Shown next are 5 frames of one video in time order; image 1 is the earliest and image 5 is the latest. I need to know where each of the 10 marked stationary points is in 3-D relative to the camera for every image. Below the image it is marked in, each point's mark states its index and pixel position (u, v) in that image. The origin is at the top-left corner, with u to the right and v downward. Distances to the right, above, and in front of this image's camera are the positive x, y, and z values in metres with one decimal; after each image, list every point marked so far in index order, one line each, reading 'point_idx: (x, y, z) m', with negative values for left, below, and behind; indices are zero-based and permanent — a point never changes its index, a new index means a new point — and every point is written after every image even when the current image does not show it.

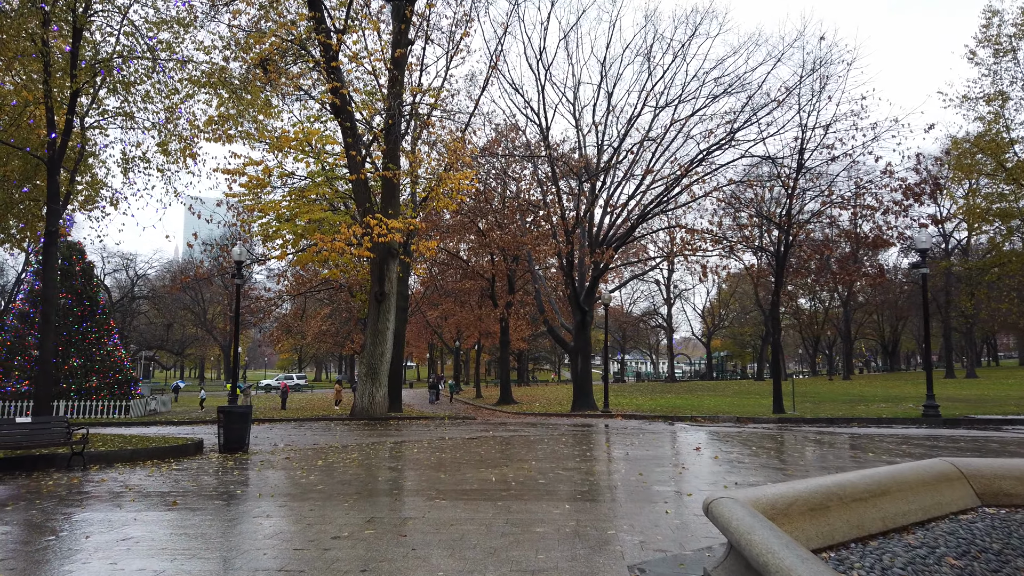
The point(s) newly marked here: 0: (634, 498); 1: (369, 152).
0: (+1.4, -2.4, +6.8) m
1: (-4.4, +4.2, +18.2) m
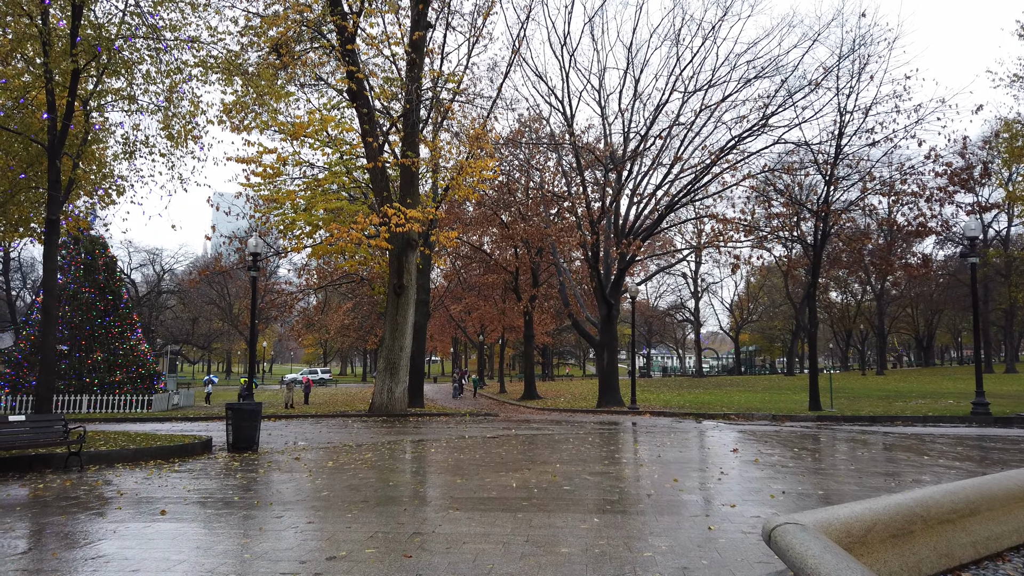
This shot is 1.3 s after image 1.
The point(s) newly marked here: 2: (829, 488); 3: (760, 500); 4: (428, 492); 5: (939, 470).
0: (+1.6, -2.2, +6.1) m
1: (-3.7, +4.4, +17.6) m
2: (+3.9, -2.4, +7.5) m
3: (+2.8, -2.3, +6.6) m
4: (-0.9, -2.3, +6.9) m
5: (+6.5, -2.8, +9.3) m
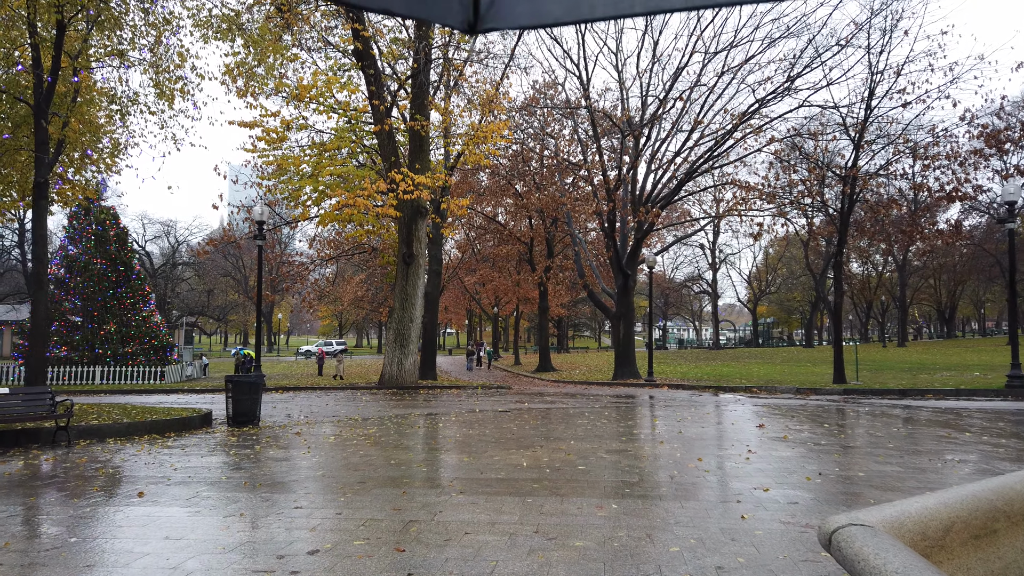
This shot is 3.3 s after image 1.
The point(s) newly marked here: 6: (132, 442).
0: (+1.7, -1.9, +5.5) m
1: (-3.4, +5.3, +16.9) m
2: (+4.0, -2.0, +6.8) m
3: (+2.8, -1.9, +6.0) m
4: (-0.8, -1.9, +6.3) m
5: (+6.7, -2.3, +8.6) m
6: (-5.2, -2.1, +8.3) m
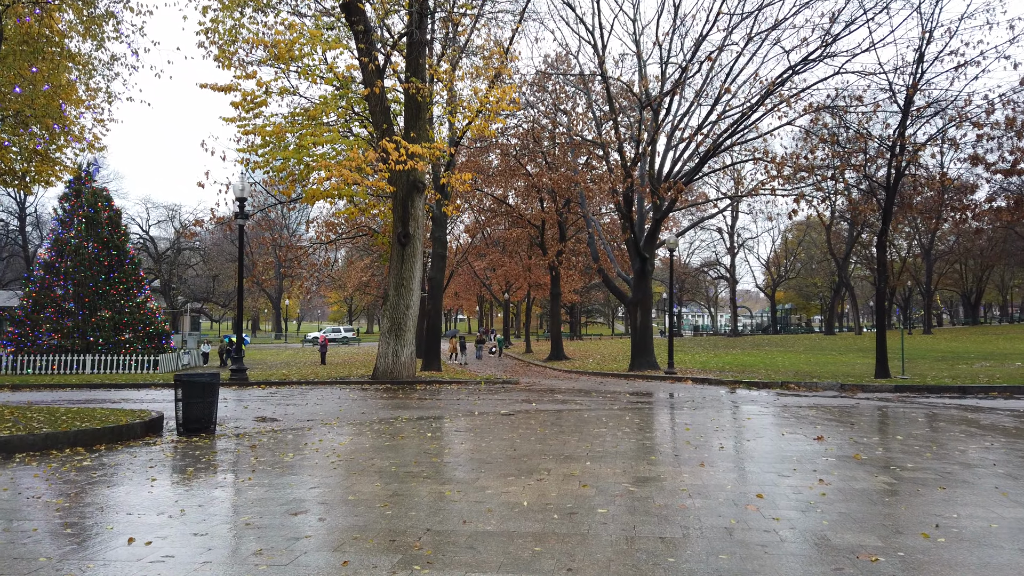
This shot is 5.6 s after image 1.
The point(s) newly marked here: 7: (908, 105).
0: (+1.6, -1.7, +3.8) m
1: (-3.2, +5.7, +15.1) m
2: (+4.0, -1.9, +5.1) m
3: (+2.8, -1.8, +4.3) m
4: (-0.9, -1.8, +4.7) m
5: (+6.7, -2.1, +6.7) m
6: (-5.2, -1.9, +6.7) m
7: (+12.9, +5.9, +19.6) m
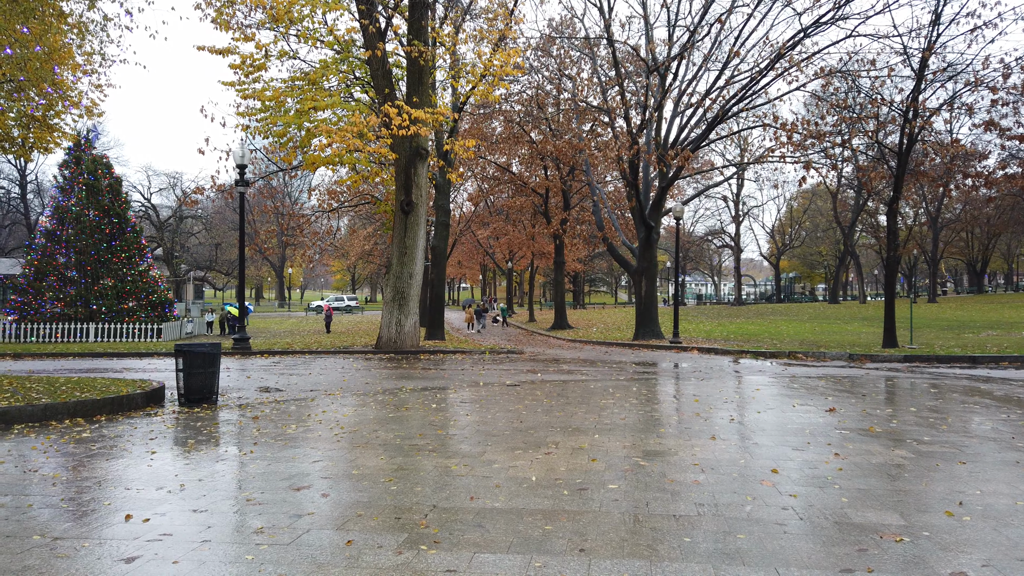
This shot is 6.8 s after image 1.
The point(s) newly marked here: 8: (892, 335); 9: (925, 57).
0: (+1.7, -1.6, +3.6) m
1: (-3.0, +6.4, +14.6) m
2: (+4.1, -1.6, +4.9) m
3: (+2.9, -1.6, +4.1) m
4: (-0.8, -1.5, +4.5) m
5: (+6.8, -1.7, +6.6) m
6: (-5.1, -1.6, +6.6) m
7: (+13.0, +6.9, +19.0) m
8: (+11.5, -1.4, +18.2) m
9: (+12.9, +7.2, +18.7) m
